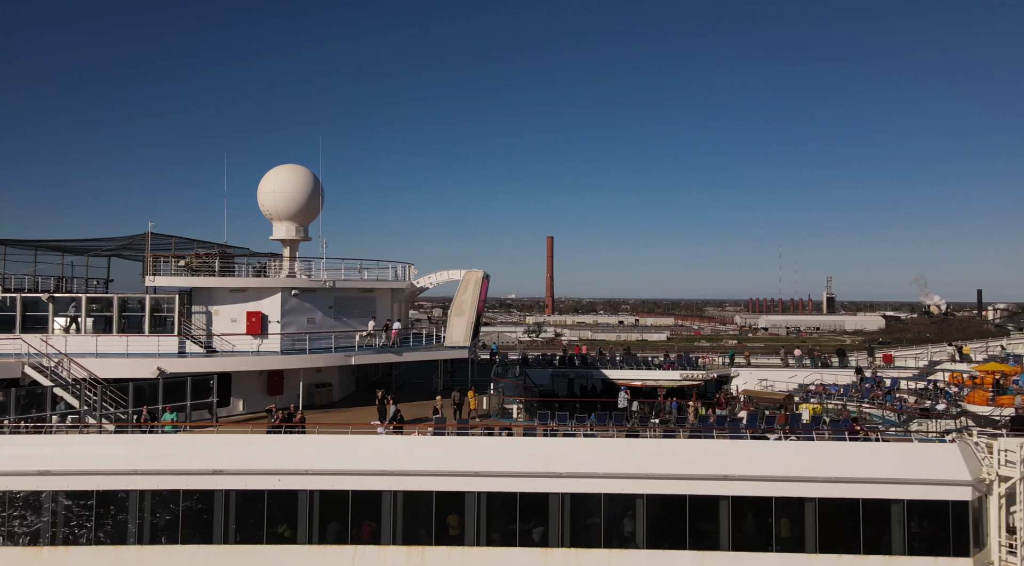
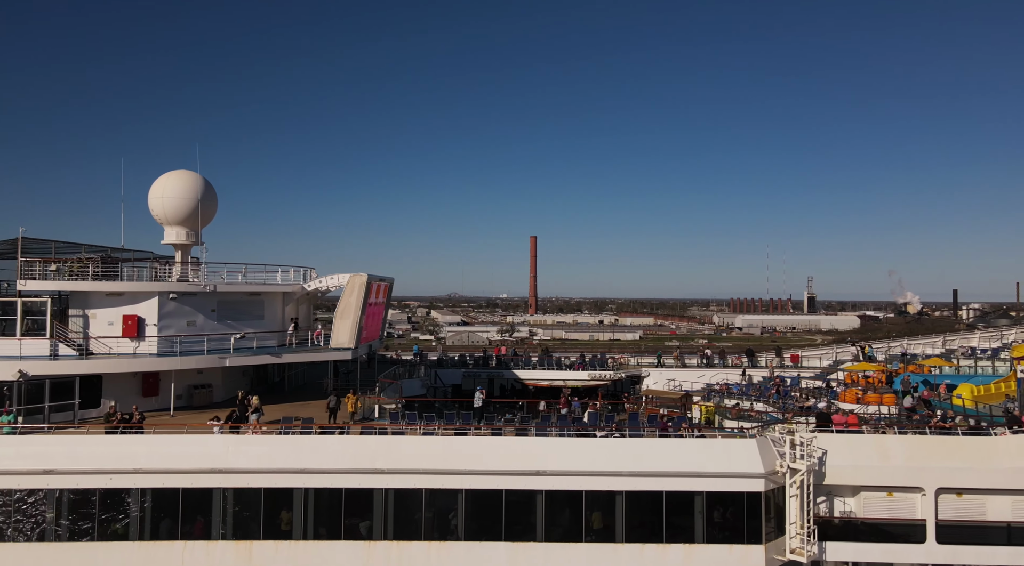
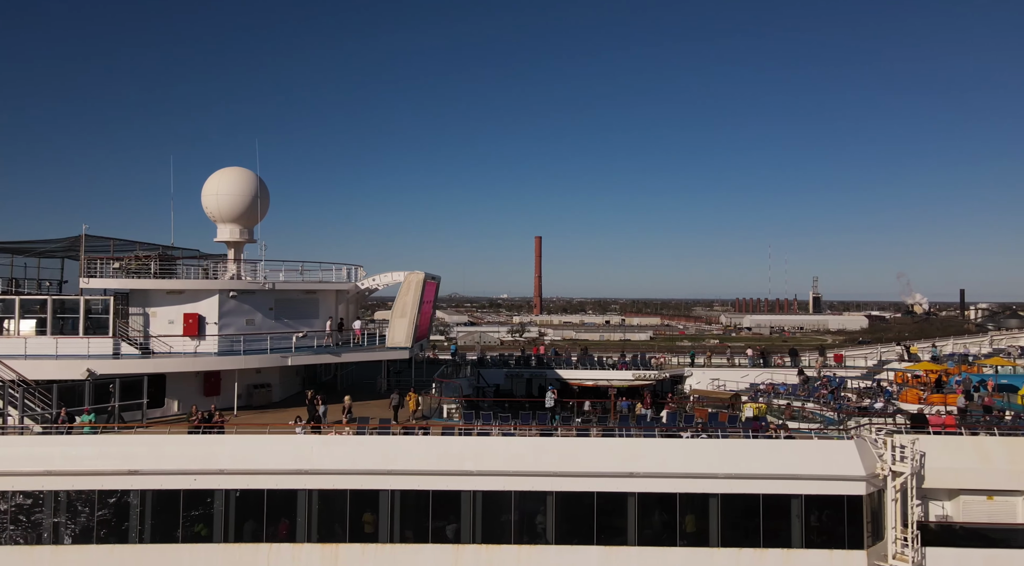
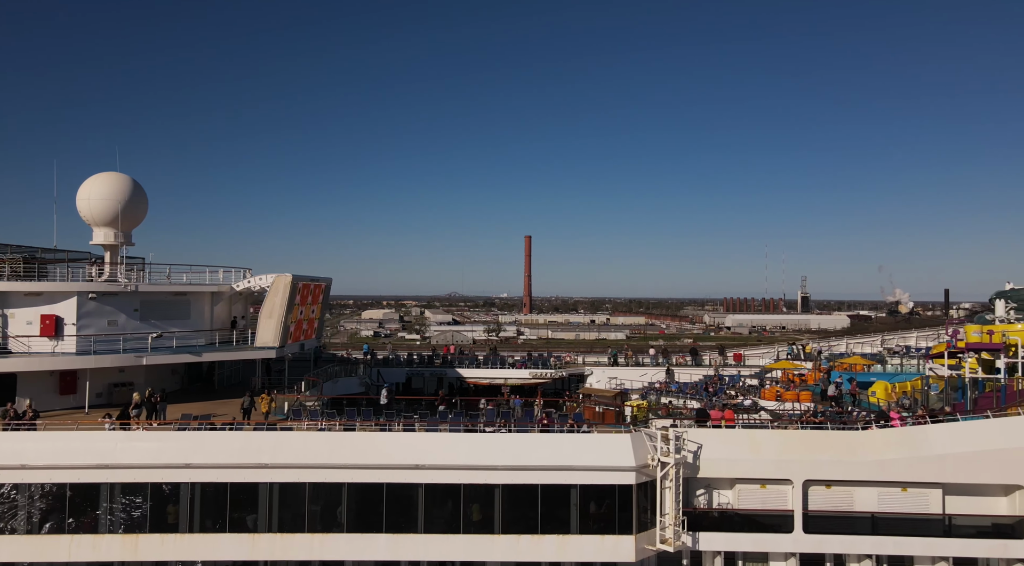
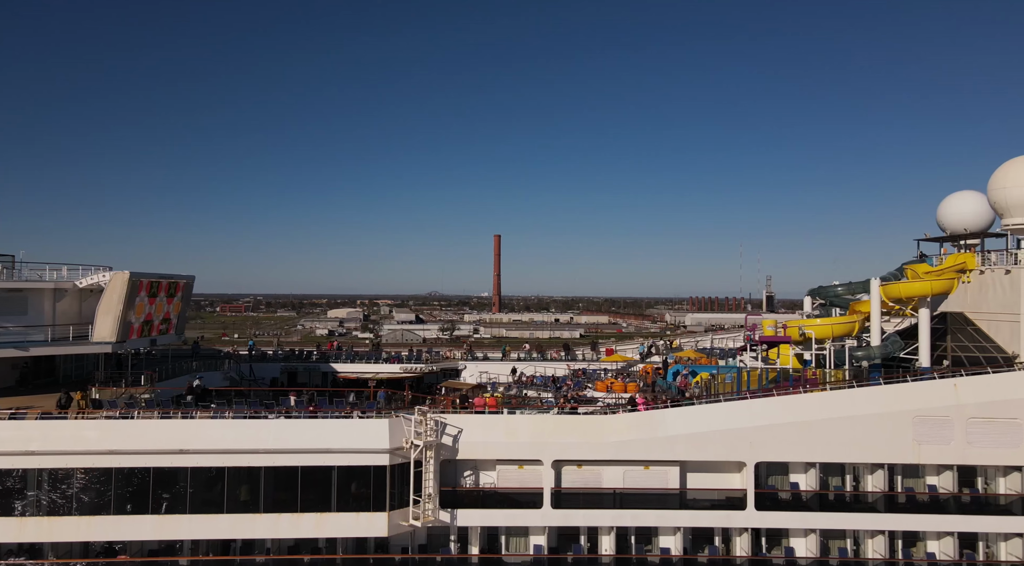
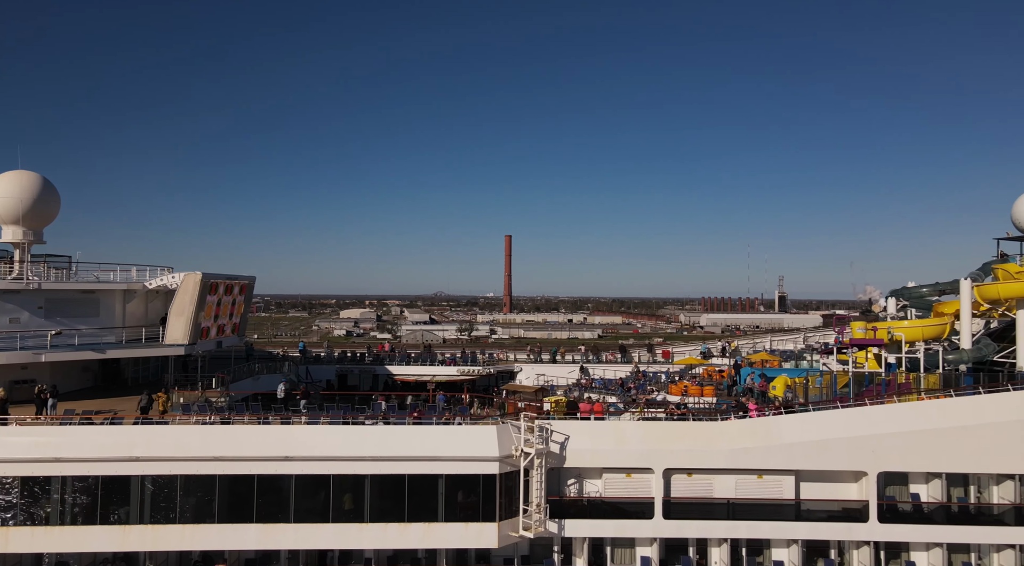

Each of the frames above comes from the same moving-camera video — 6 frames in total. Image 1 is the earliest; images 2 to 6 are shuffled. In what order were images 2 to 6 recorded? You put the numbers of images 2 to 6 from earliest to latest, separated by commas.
3, 2, 4, 6, 5
